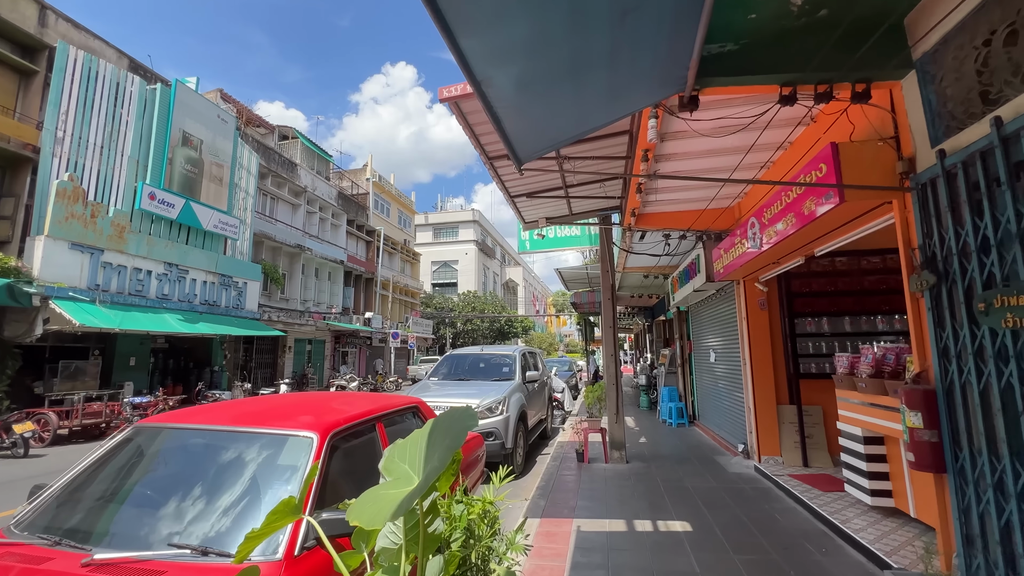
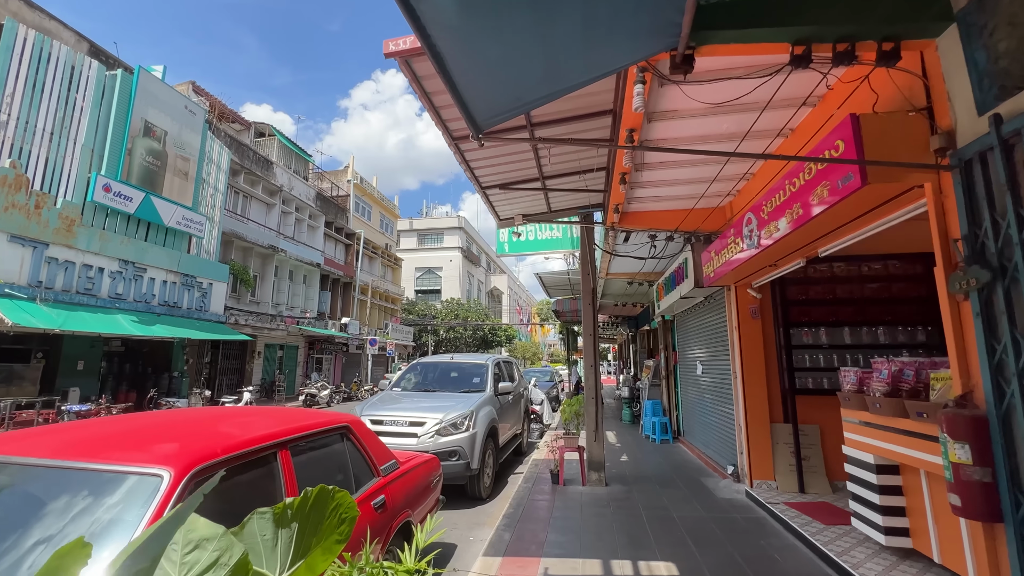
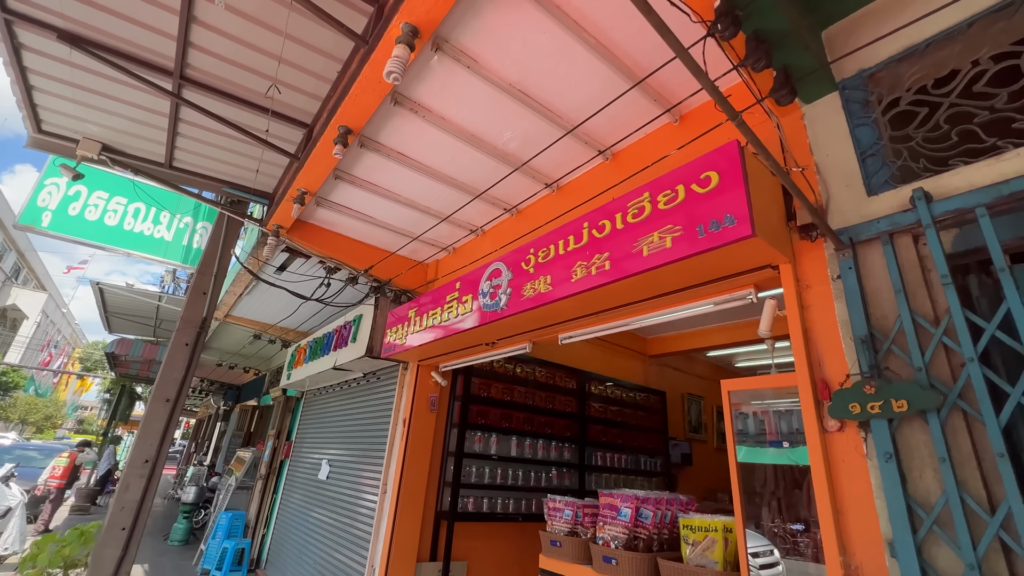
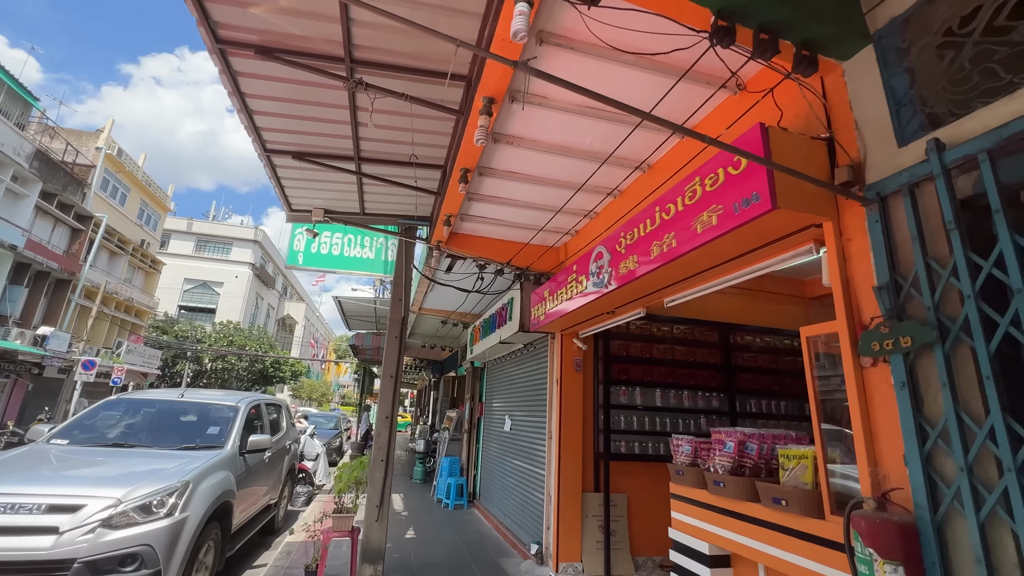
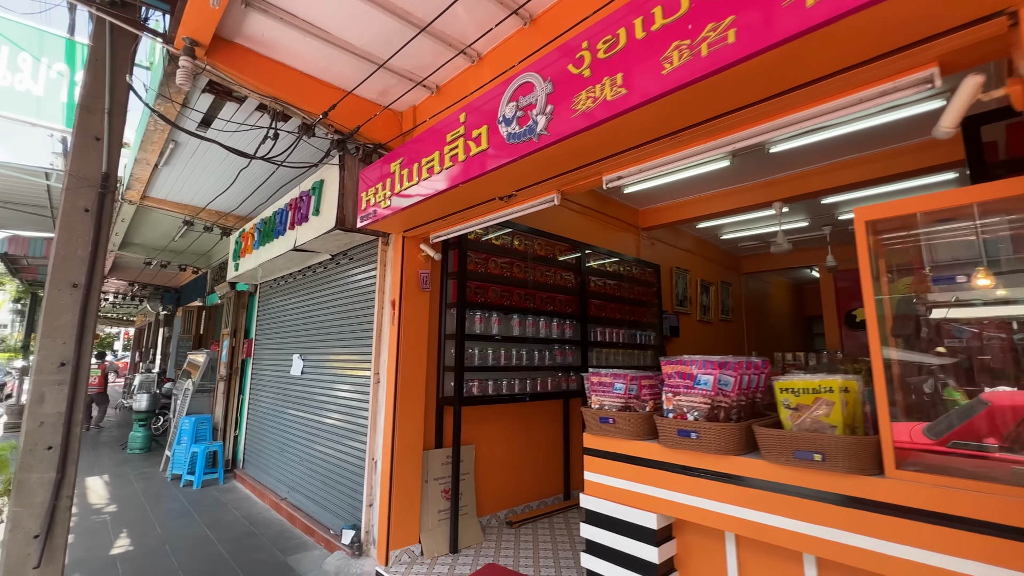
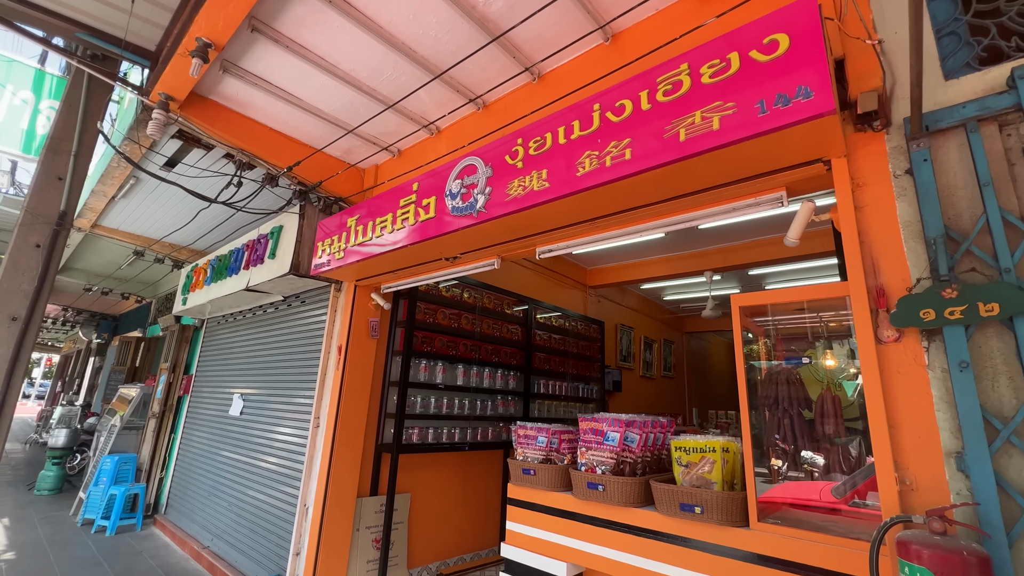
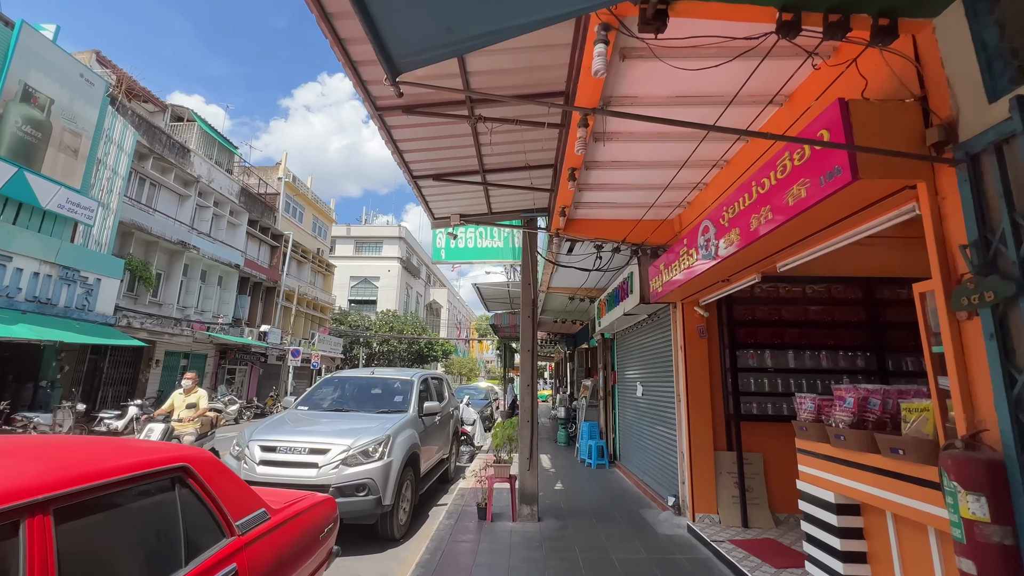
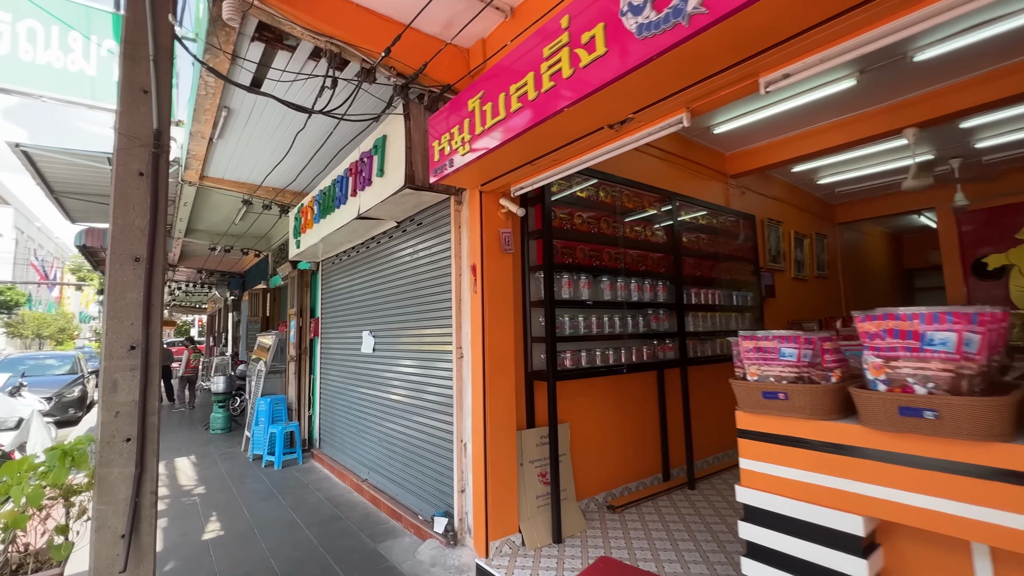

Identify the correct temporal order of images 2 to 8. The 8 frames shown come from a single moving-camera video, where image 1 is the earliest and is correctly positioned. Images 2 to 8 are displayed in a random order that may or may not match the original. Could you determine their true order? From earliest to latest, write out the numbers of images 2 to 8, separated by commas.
2, 7, 4, 3, 6, 5, 8
